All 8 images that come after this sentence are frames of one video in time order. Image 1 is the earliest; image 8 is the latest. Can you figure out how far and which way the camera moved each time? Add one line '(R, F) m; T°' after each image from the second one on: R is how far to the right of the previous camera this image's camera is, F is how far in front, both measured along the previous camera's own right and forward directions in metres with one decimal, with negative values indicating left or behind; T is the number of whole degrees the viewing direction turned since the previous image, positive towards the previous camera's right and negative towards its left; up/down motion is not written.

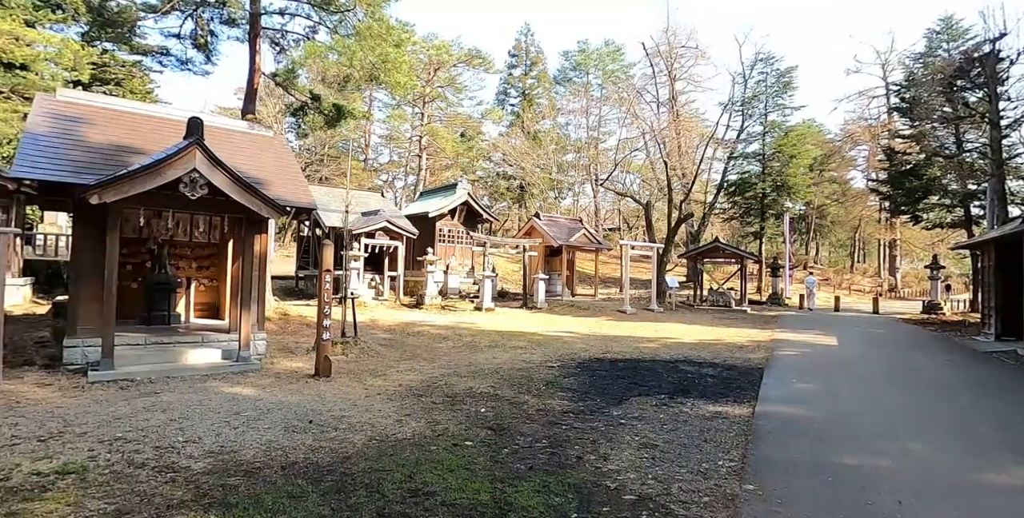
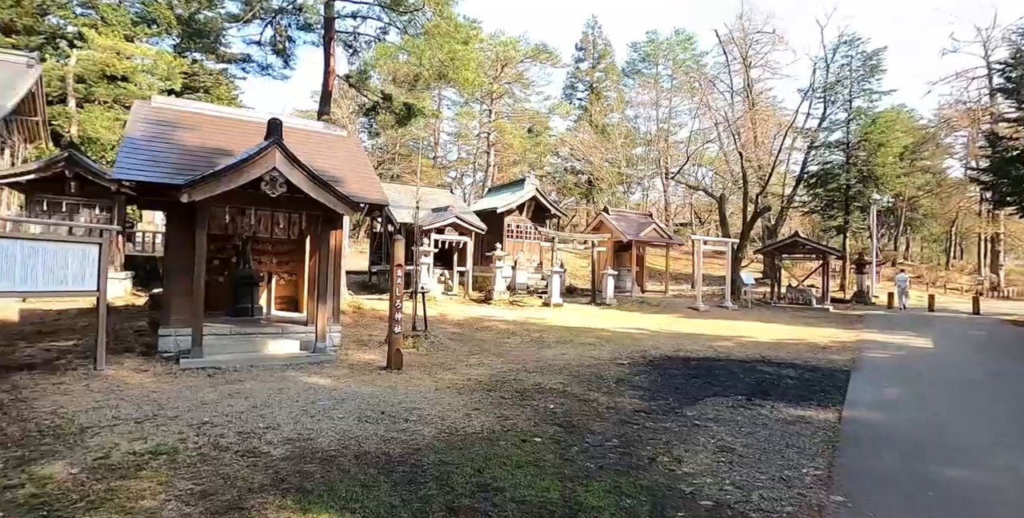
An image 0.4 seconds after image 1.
(0.0, +0.1) m; -7°
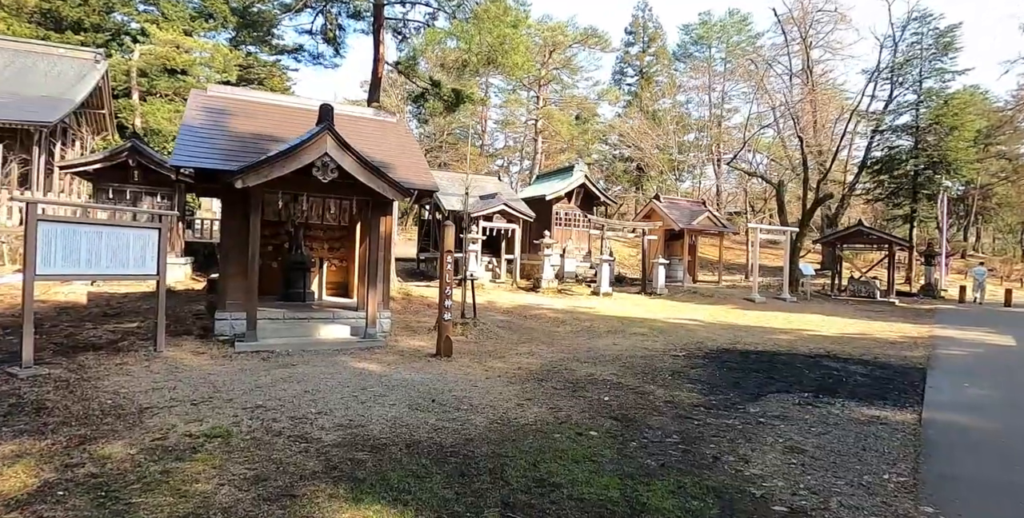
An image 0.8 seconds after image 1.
(-0.1, +0.2) m; -4°
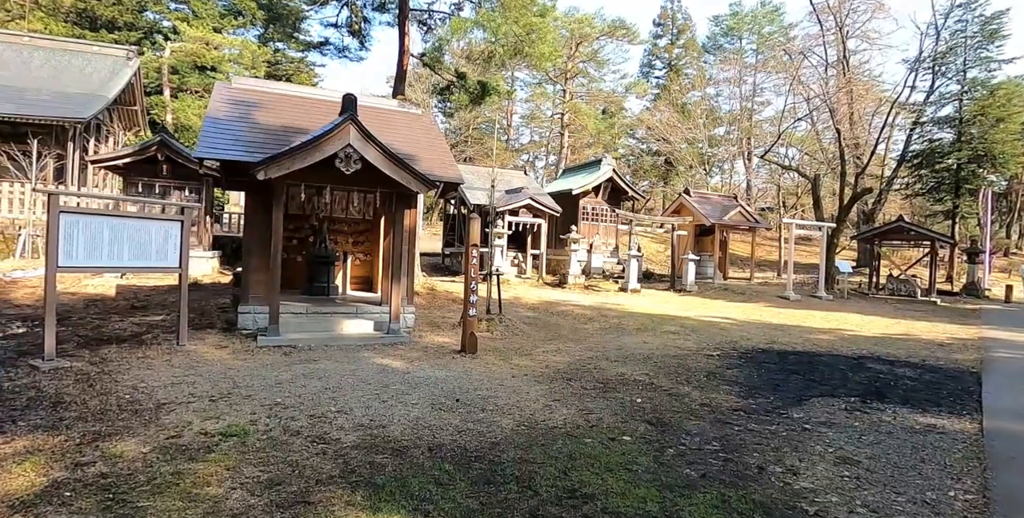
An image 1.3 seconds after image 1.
(0.0, +0.2) m; -2°
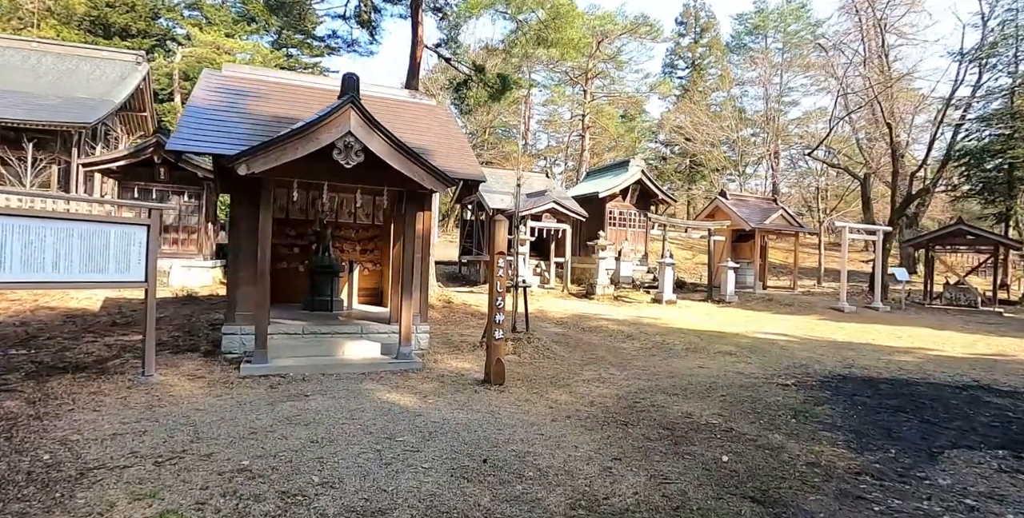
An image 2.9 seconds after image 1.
(-0.2, +1.2) m; -1°
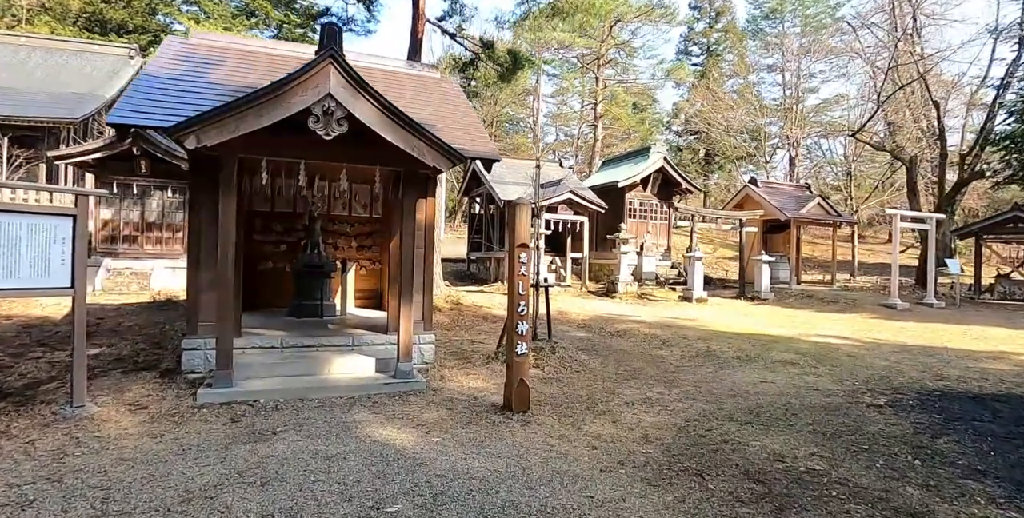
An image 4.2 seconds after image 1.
(-0.1, +1.2) m; -1°
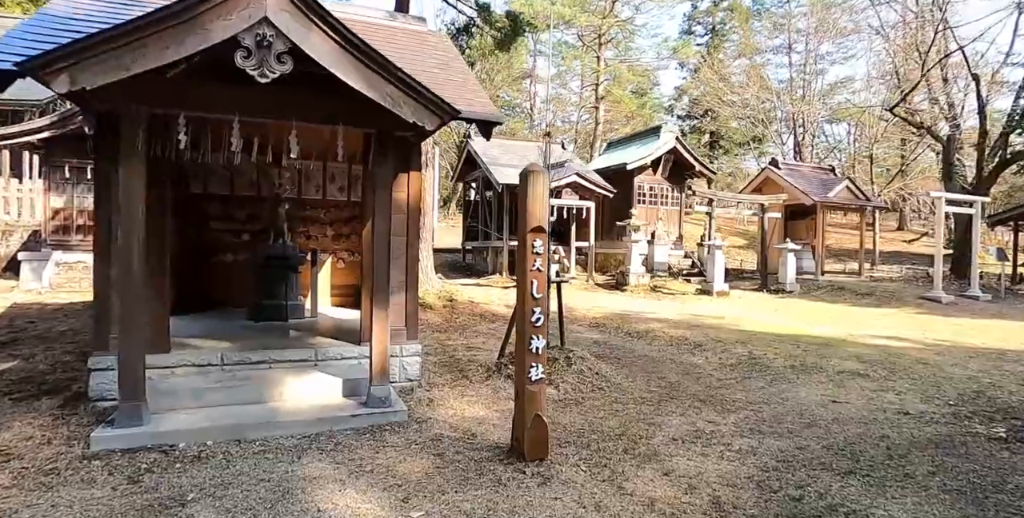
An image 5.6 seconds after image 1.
(-0.1, +1.2) m; 0°
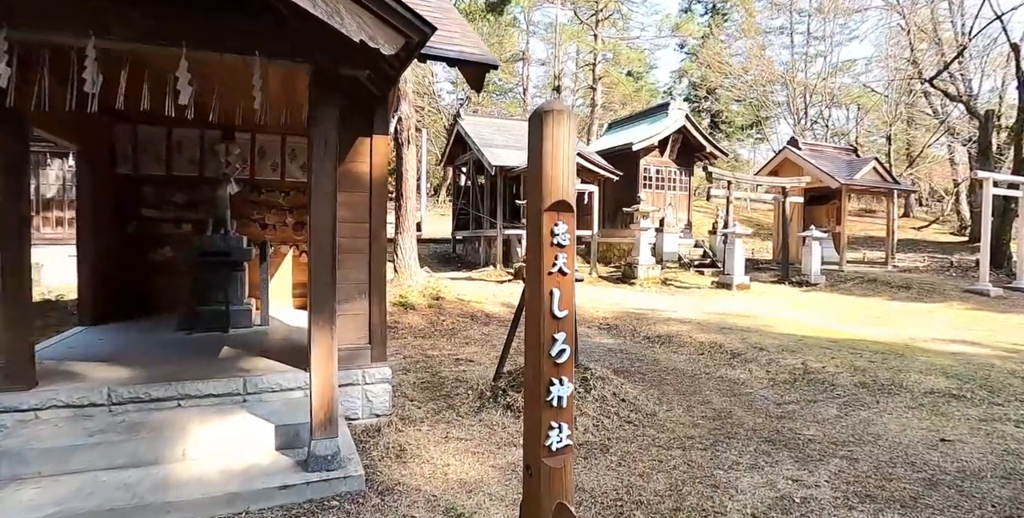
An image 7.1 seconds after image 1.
(-0.1, +1.2) m; +1°
